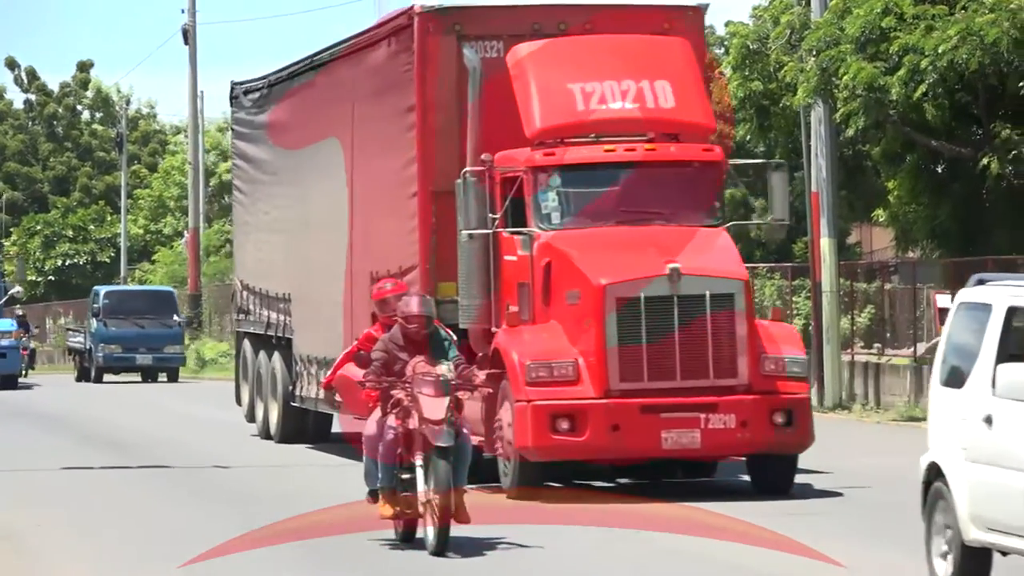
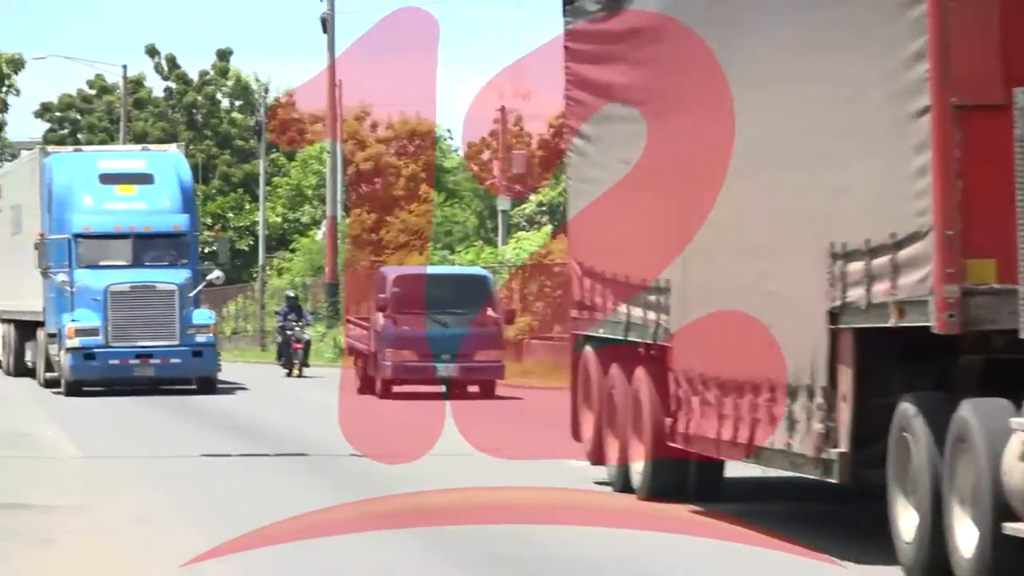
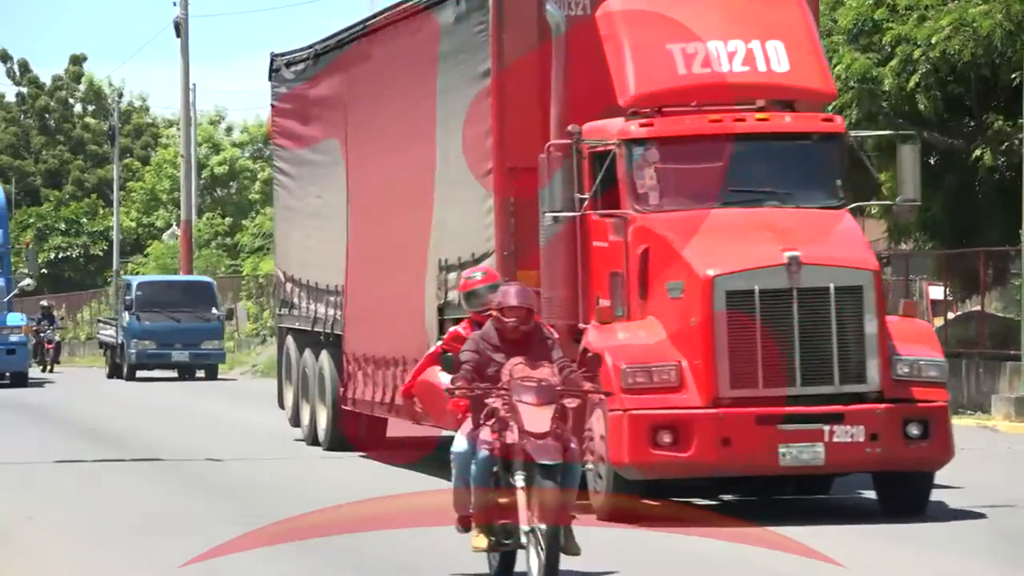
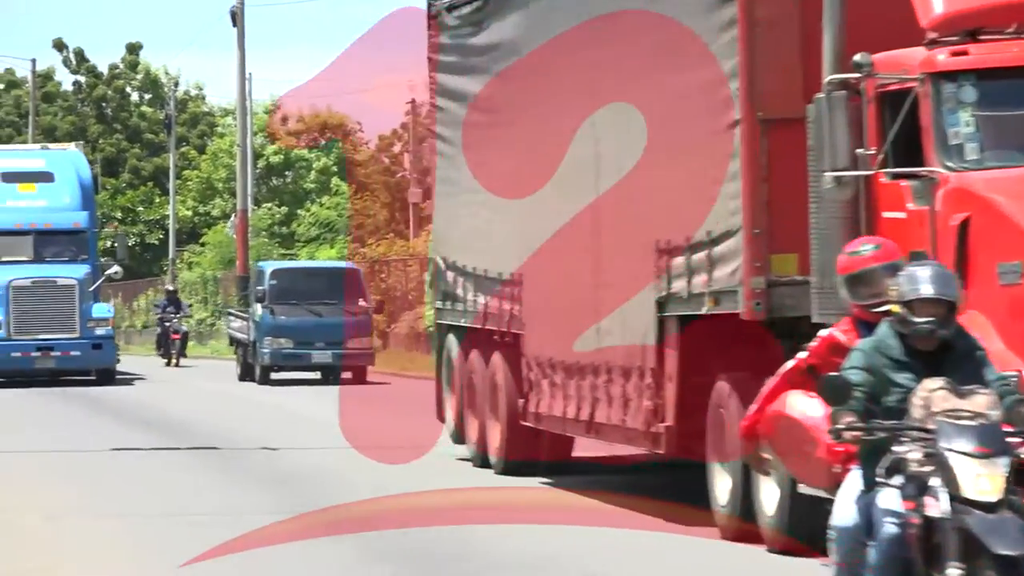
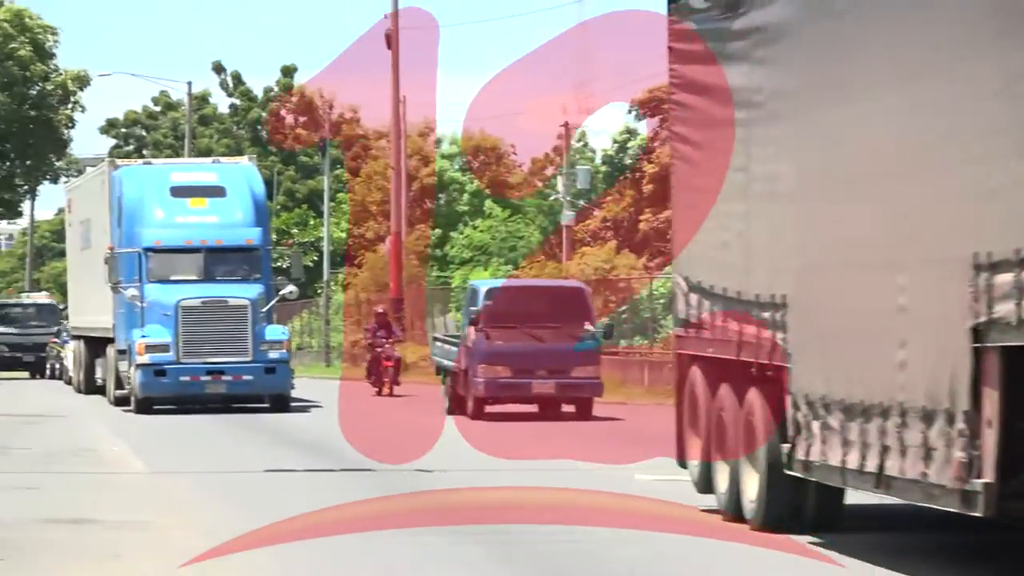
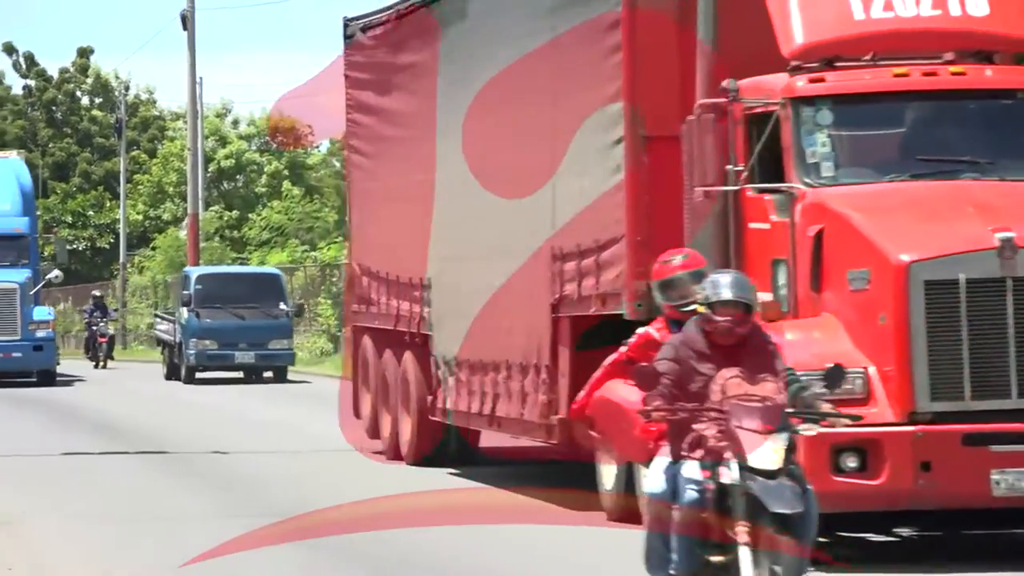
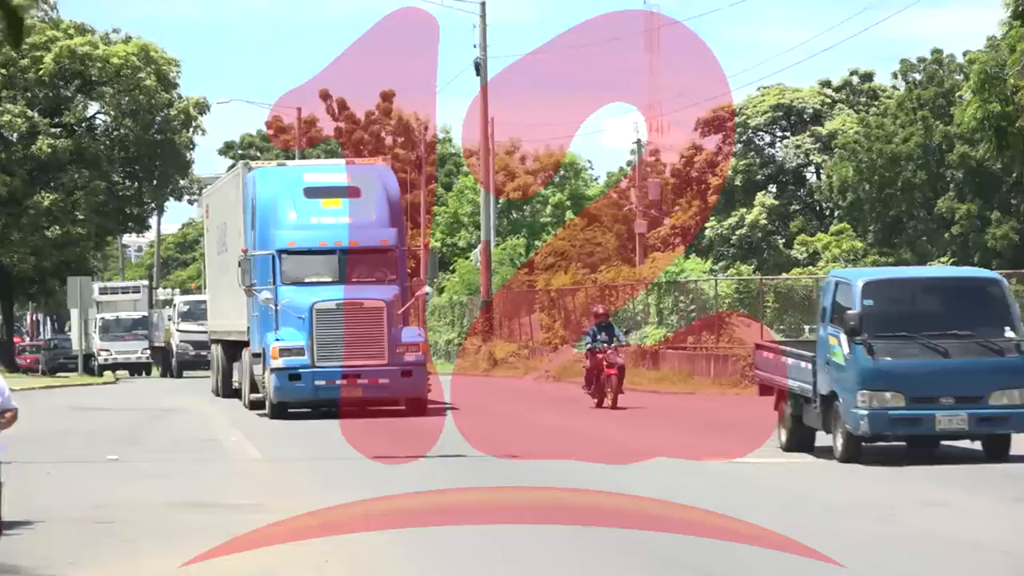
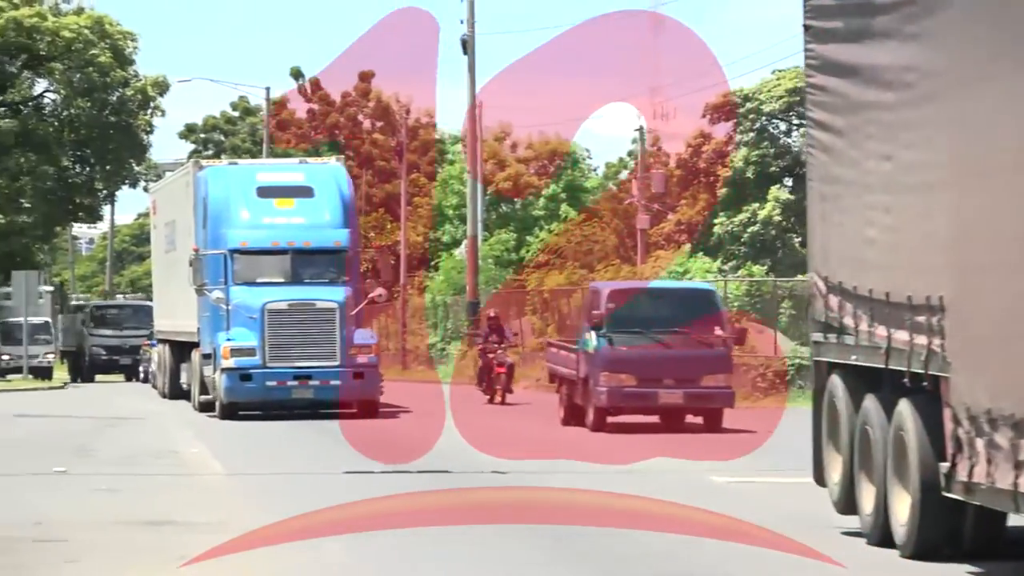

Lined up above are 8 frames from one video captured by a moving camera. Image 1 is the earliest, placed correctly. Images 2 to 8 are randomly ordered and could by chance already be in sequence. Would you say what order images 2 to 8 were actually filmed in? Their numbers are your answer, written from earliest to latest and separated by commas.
3, 6, 4, 2, 5, 8, 7
